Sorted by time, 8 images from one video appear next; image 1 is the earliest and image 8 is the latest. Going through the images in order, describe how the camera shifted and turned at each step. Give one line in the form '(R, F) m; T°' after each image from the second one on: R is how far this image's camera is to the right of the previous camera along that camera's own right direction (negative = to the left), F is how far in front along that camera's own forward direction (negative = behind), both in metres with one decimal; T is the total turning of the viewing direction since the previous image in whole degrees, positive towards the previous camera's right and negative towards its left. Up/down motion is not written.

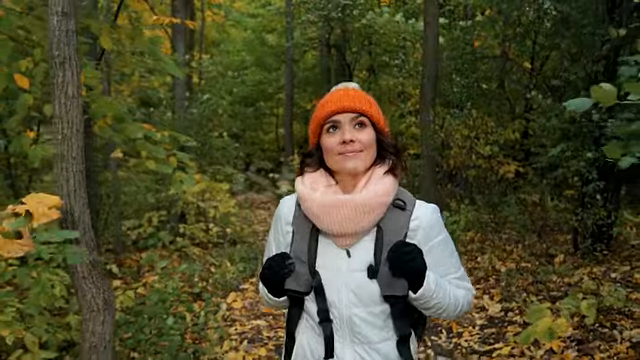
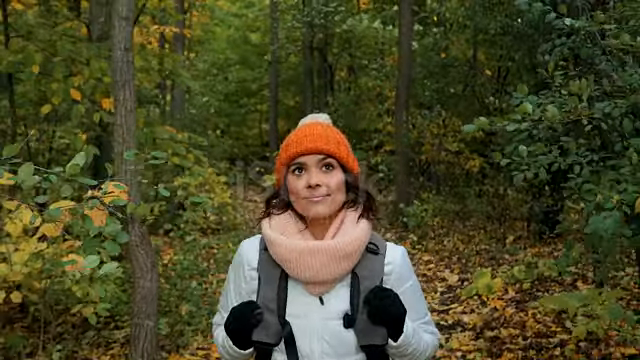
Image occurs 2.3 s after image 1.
(-0.1, -1.5) m; +2°
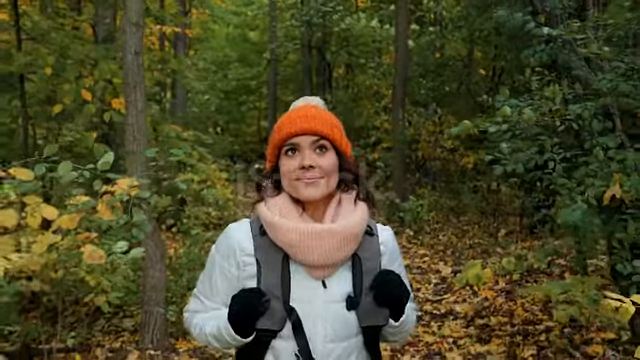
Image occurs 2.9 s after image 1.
(0.0, -0.4) m; 0°
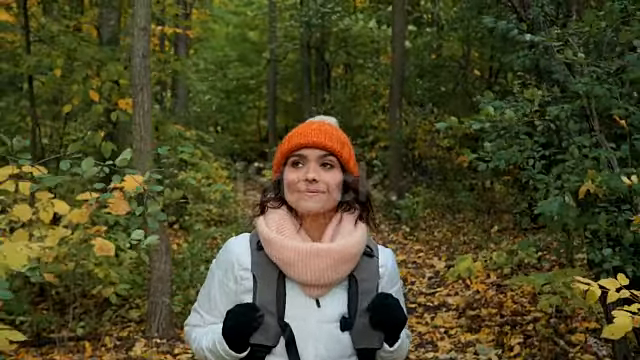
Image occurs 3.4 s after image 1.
(0.0, -0.3) m; 0°
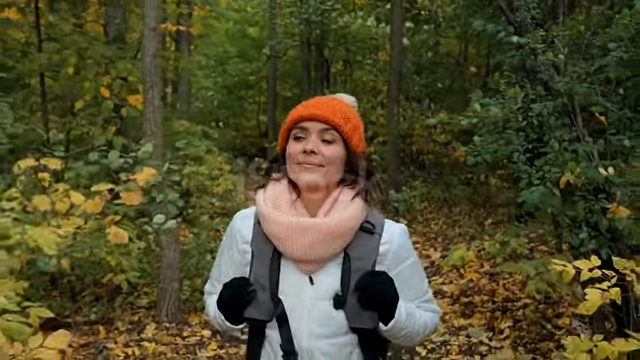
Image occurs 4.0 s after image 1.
(0.0, -0.4) m; 0°
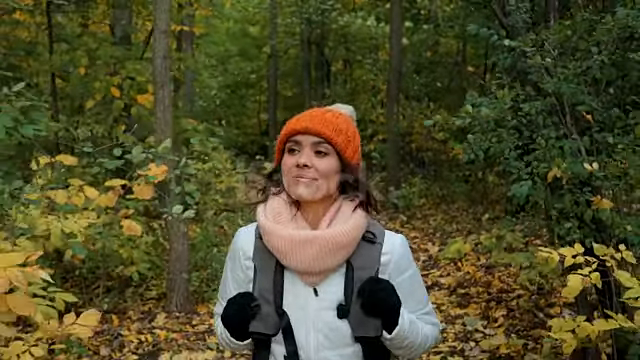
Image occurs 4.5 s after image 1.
(0.0, -0.3) m; 0°
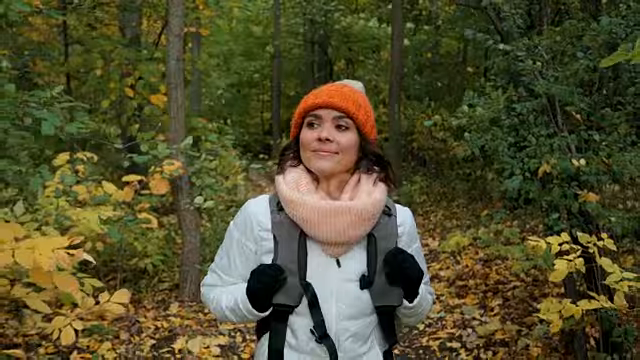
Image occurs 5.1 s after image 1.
(0.0, -0.4) m; 0°
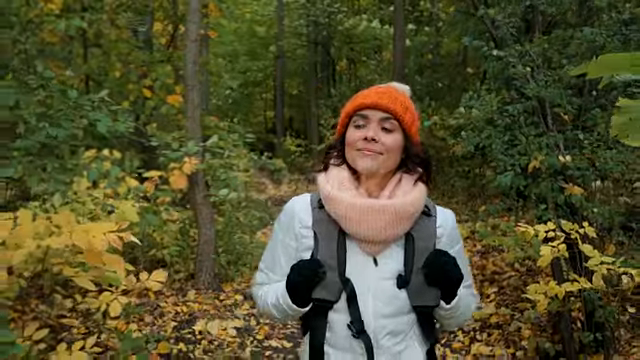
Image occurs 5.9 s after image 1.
(-0.1, -0.5) m; 0°
